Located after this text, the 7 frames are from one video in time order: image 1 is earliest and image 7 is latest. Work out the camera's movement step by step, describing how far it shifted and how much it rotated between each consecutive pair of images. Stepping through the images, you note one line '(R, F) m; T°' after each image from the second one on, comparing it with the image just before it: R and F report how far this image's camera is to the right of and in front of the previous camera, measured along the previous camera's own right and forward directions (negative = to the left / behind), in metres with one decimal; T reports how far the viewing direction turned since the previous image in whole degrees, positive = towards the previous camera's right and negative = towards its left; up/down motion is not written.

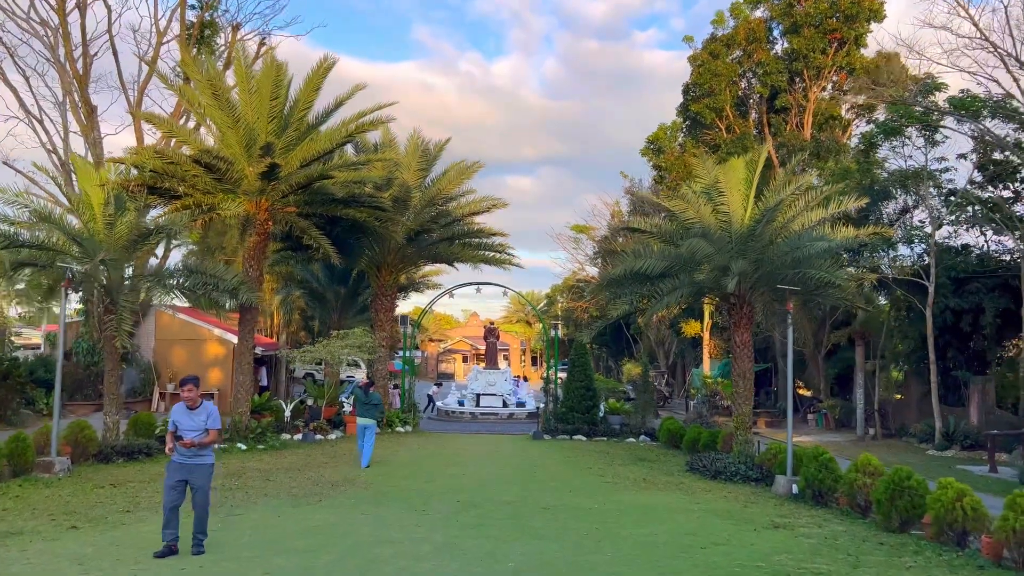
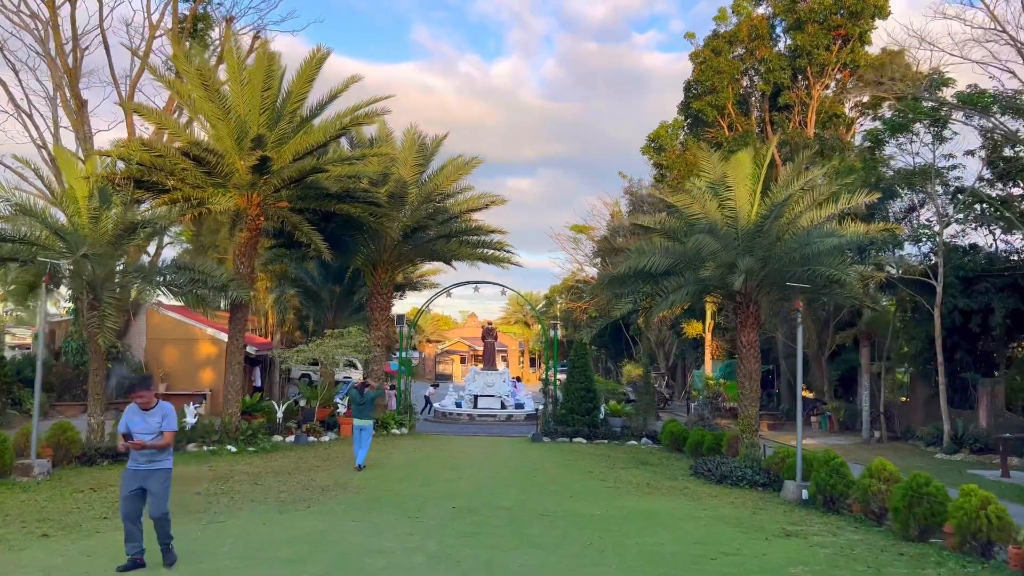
(0.0, +0.5) m; 0°
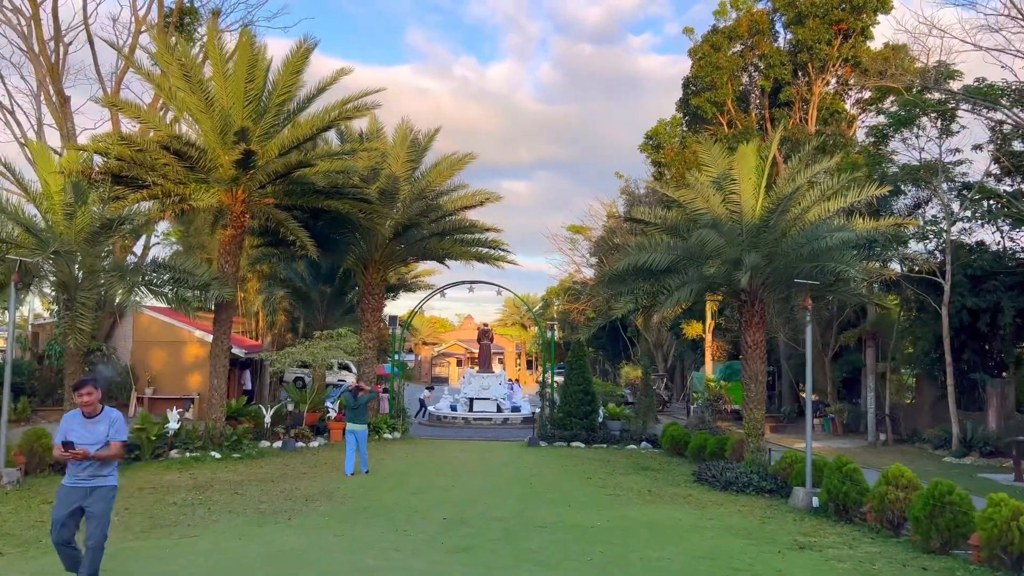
(0.0, +0.6) m; 0°
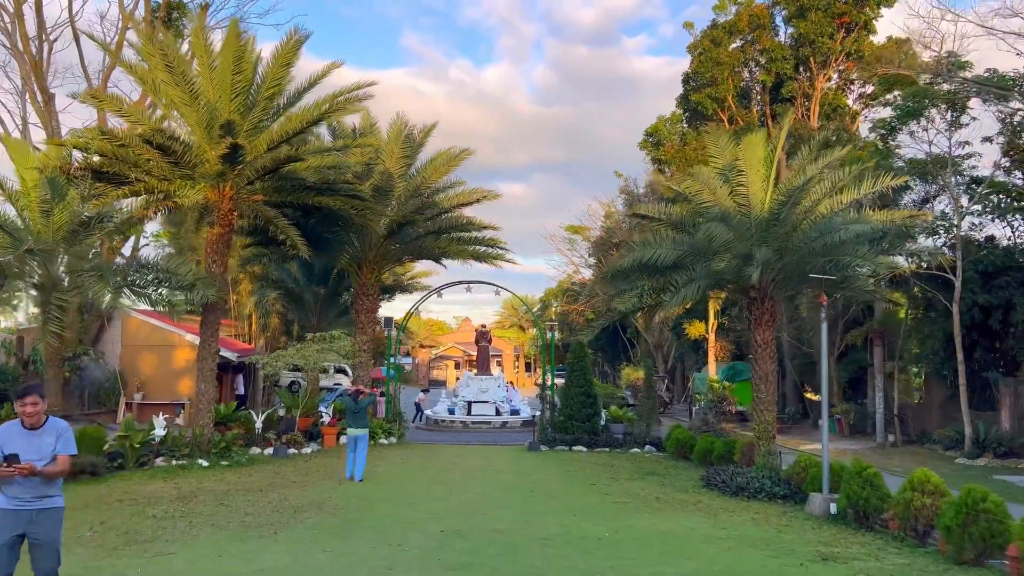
(0.0, +0.6) m; 0°
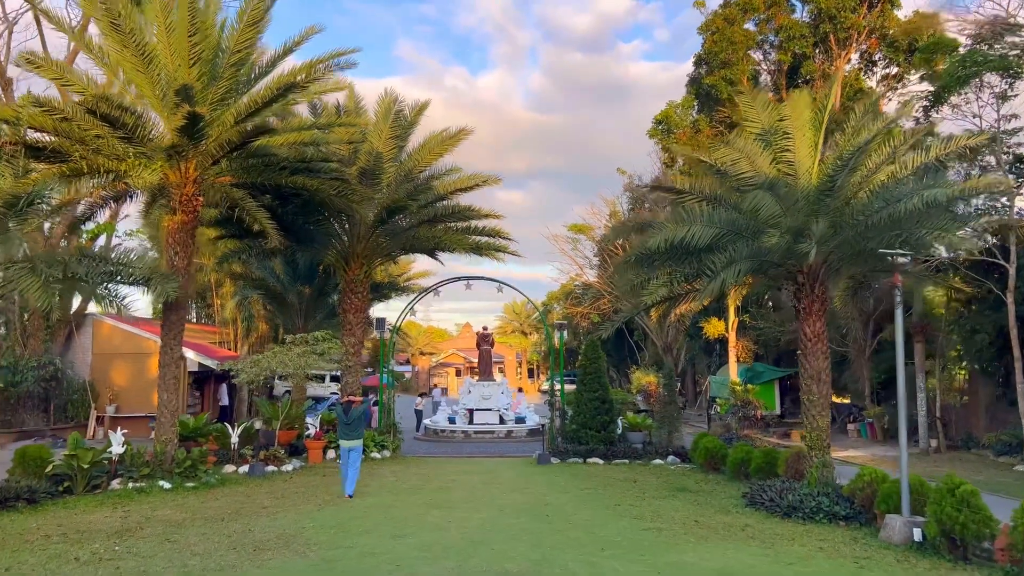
(-0.1, +1.9) m; 0°
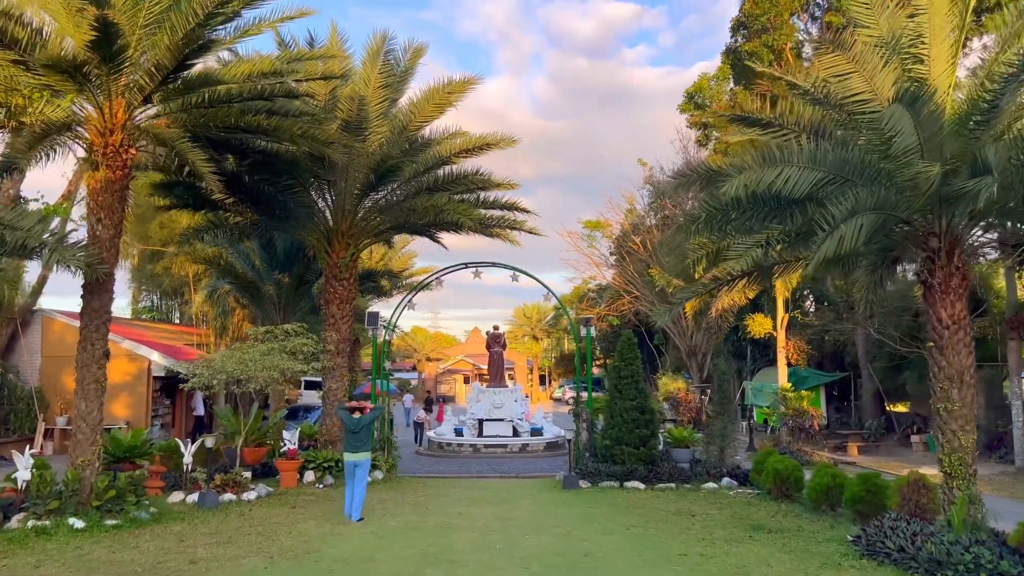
(-0.2, +3.1) m; -1°
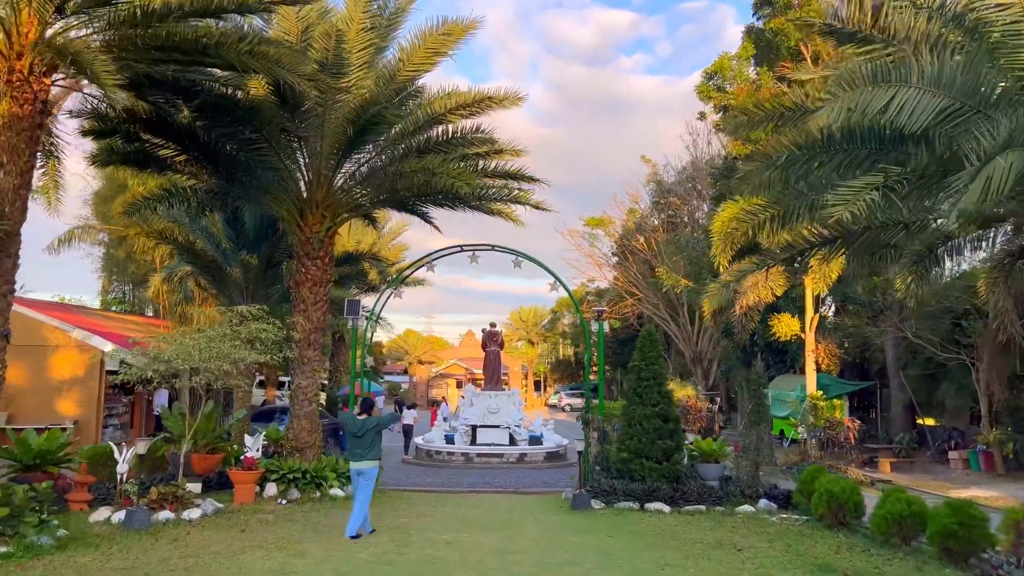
(-0.1, +2.1) m; 0°
